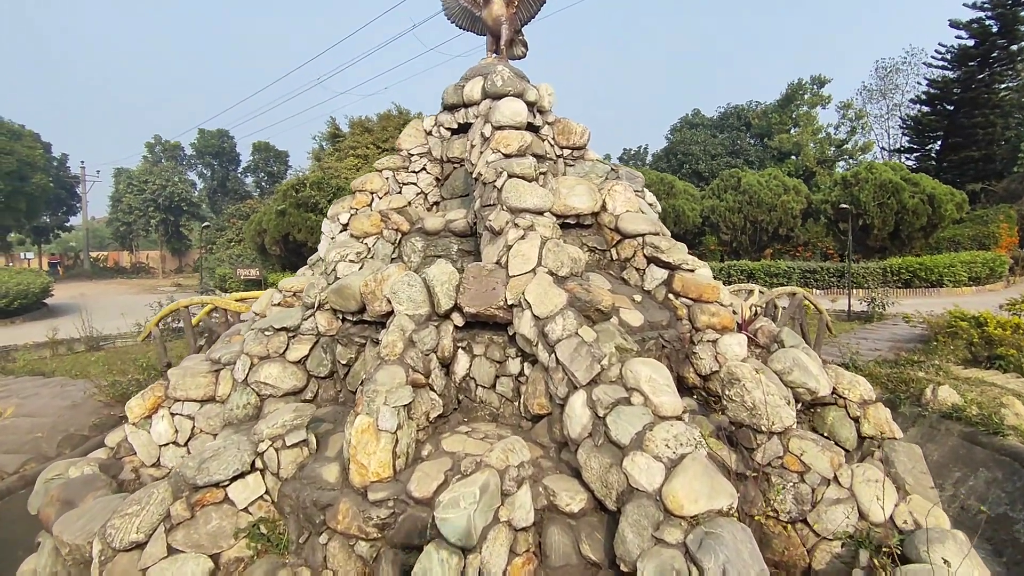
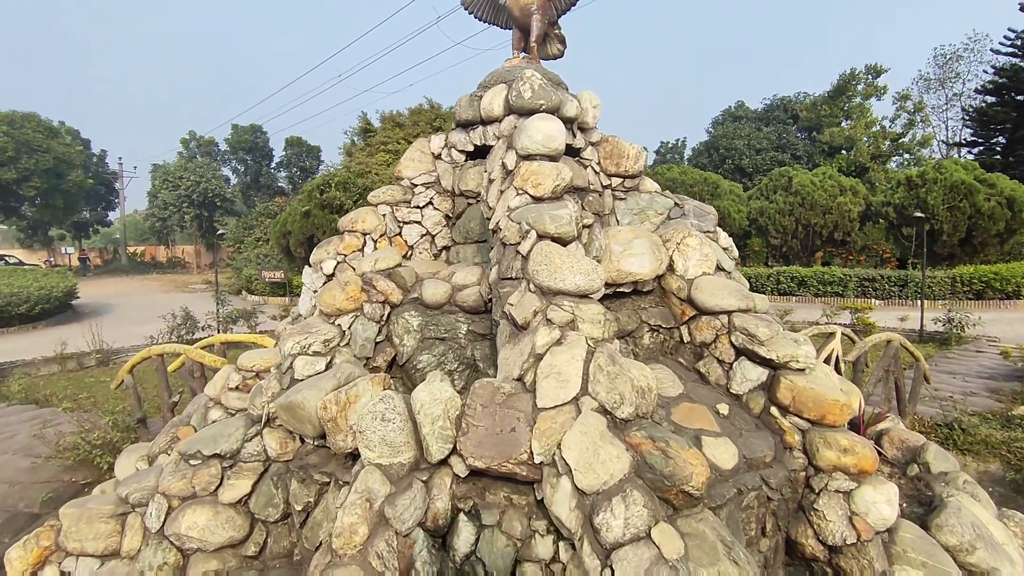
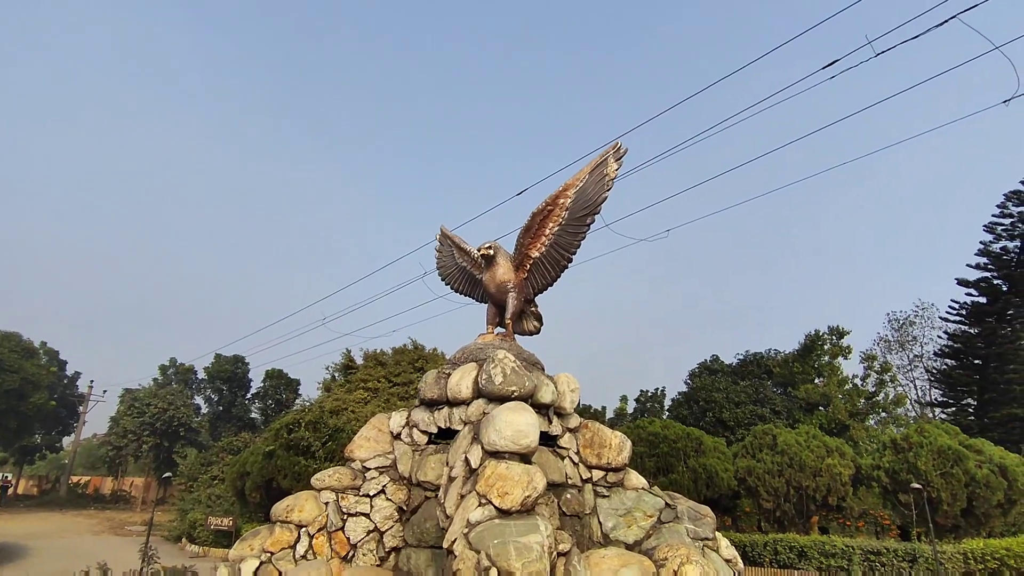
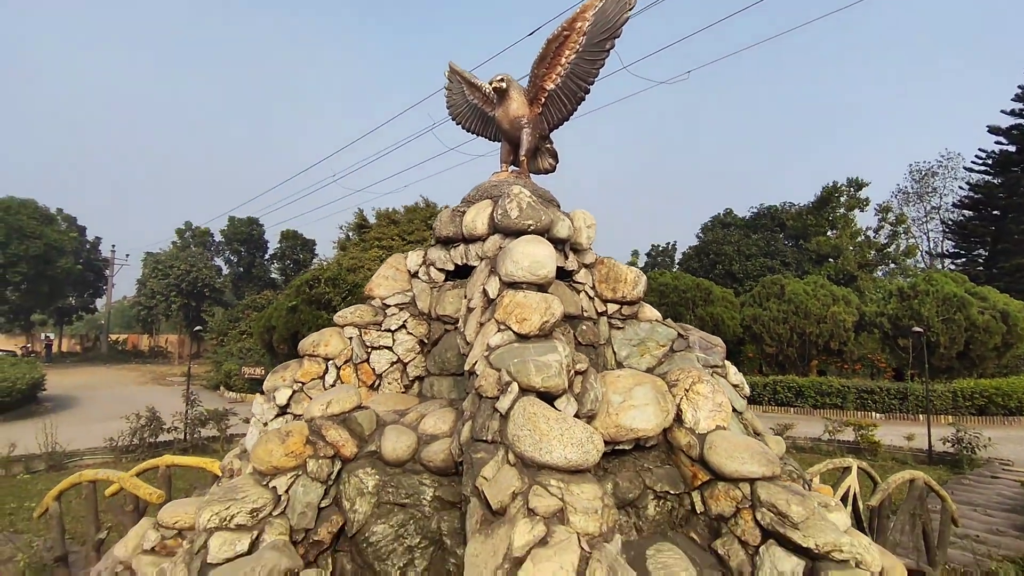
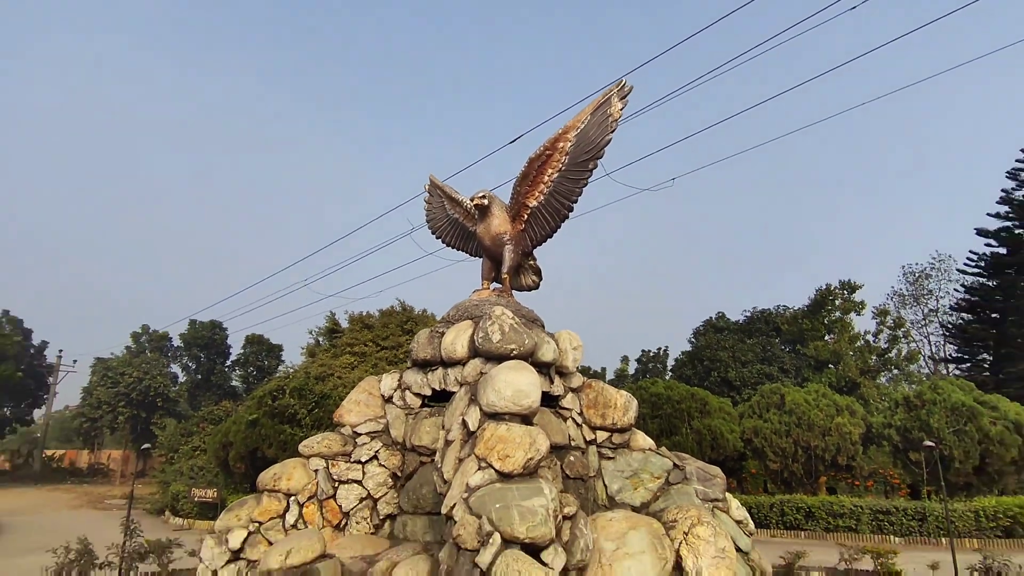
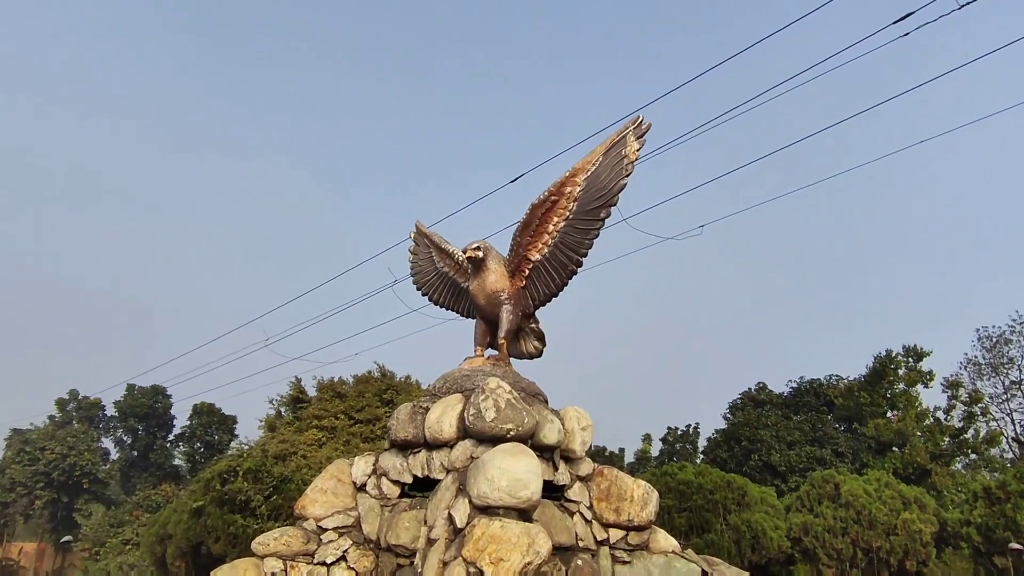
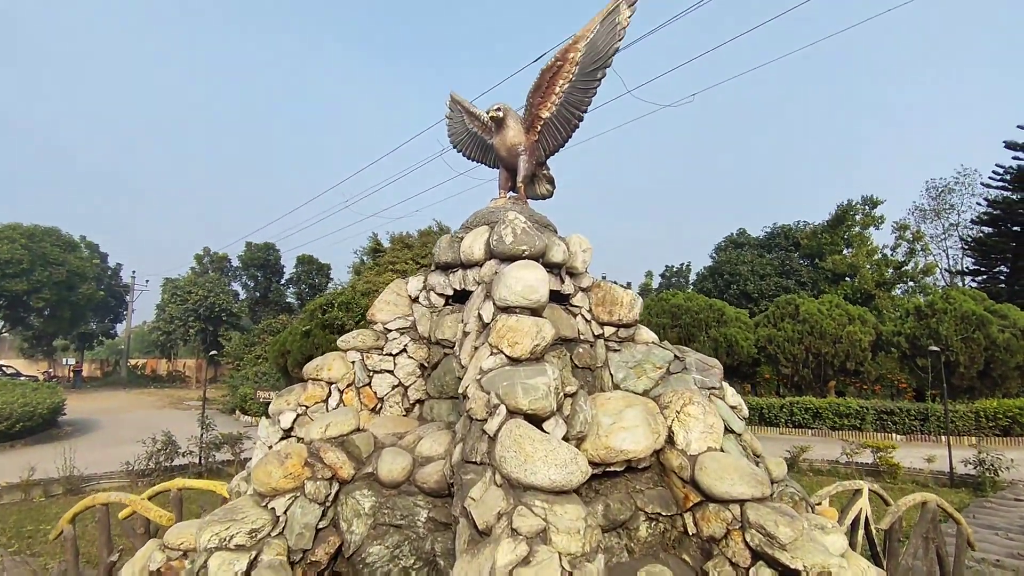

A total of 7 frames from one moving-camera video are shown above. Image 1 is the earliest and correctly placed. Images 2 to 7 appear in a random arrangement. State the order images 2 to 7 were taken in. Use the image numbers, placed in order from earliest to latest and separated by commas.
2, 7, 3, 6, 5, 4
